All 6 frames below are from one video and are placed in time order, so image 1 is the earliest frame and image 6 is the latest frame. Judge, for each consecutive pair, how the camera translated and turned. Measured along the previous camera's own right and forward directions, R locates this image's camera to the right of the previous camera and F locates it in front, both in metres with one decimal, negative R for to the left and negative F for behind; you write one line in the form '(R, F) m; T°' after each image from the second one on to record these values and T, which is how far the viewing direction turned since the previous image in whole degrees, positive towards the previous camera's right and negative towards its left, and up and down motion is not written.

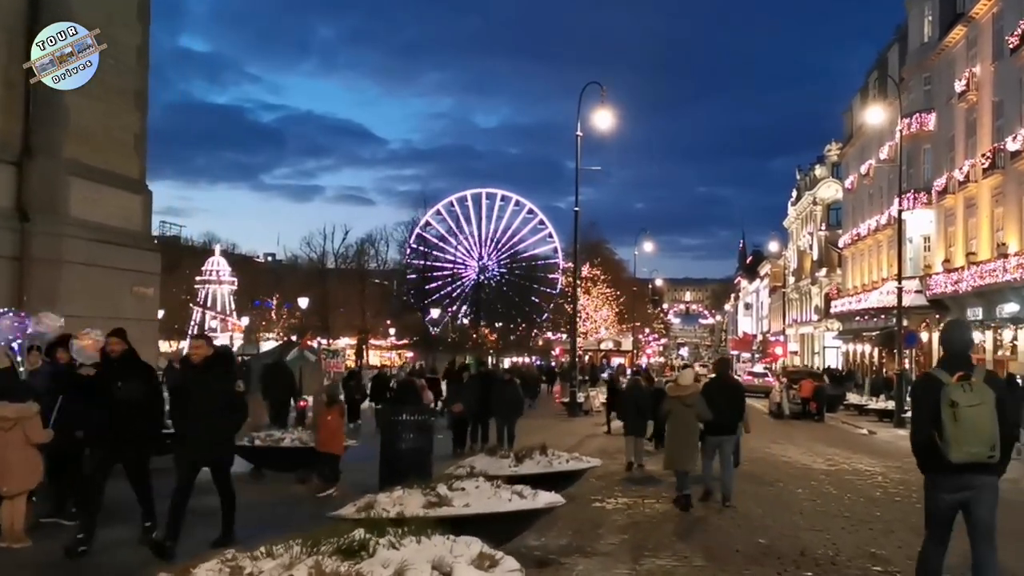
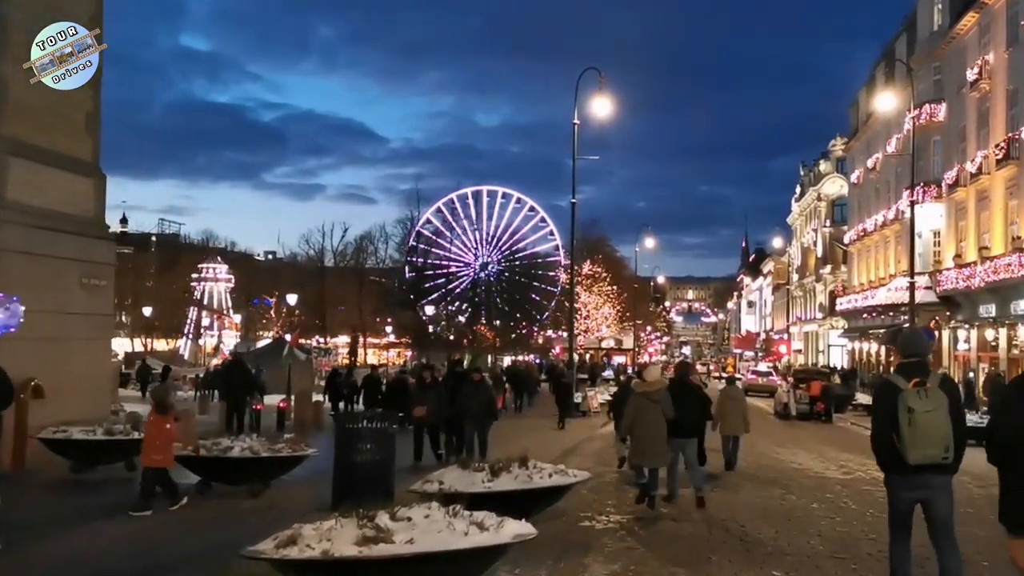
(+0.3, +1.6) m; 0°
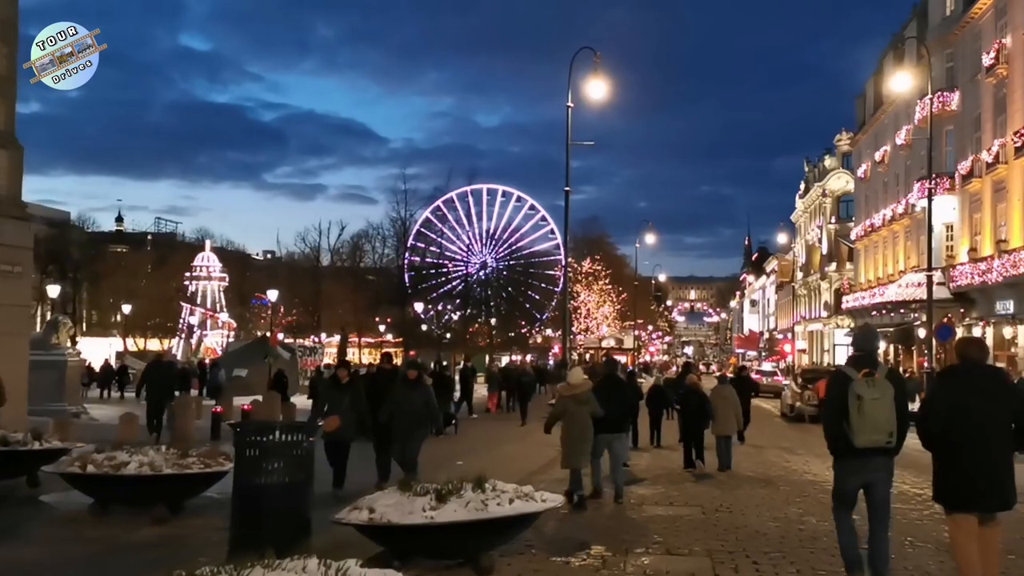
(+0.4, +2.3) m; 0°
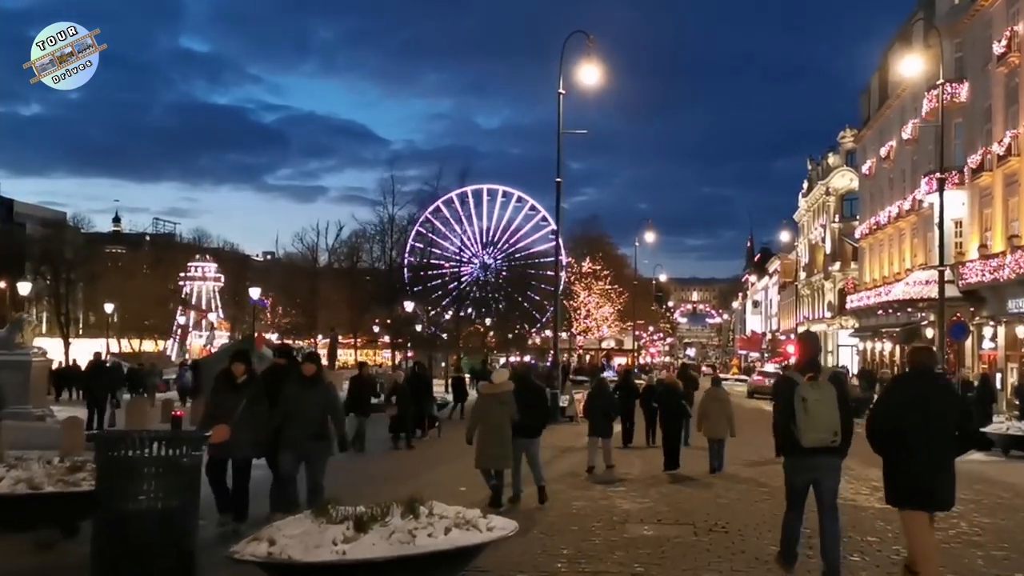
(+0.4, +1.7) m; 0°
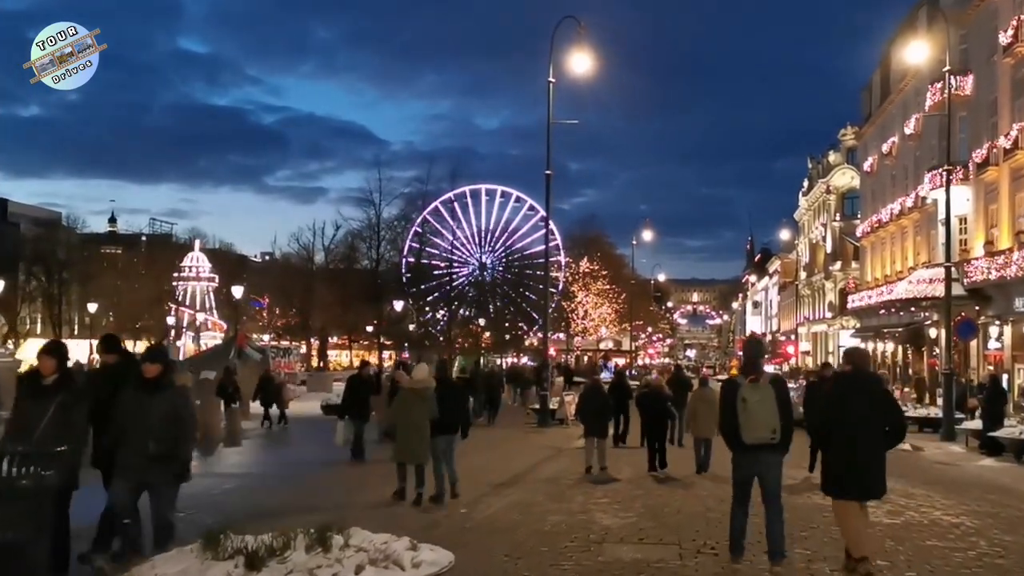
(+0.3, +1.3) m; 0°
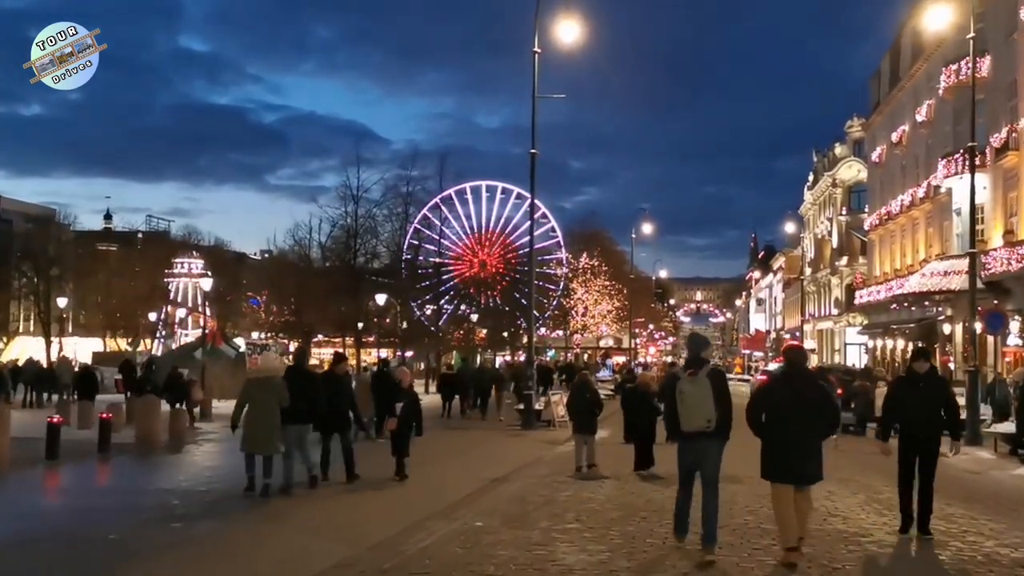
(+0.5, +2.6) m; 0°
